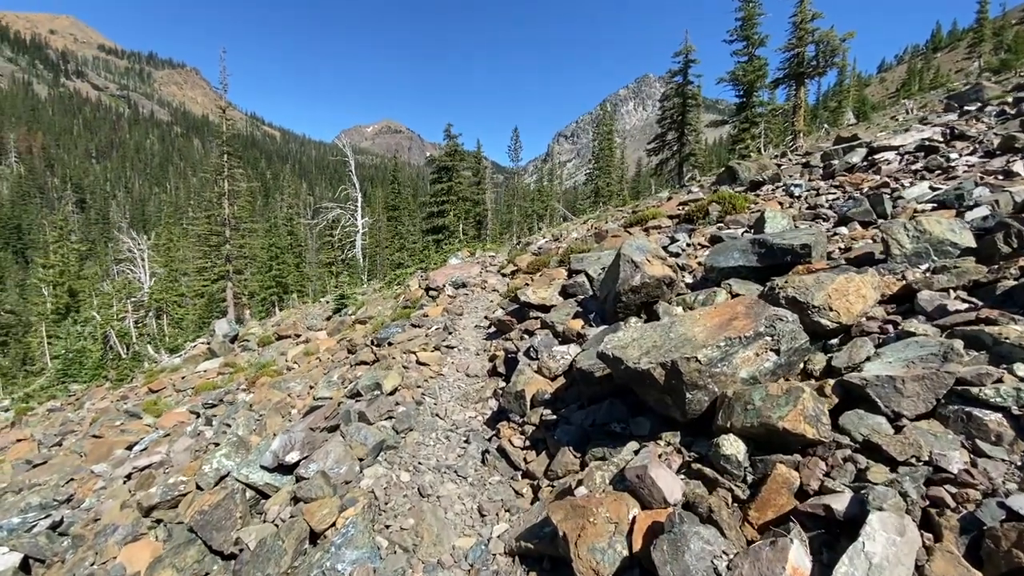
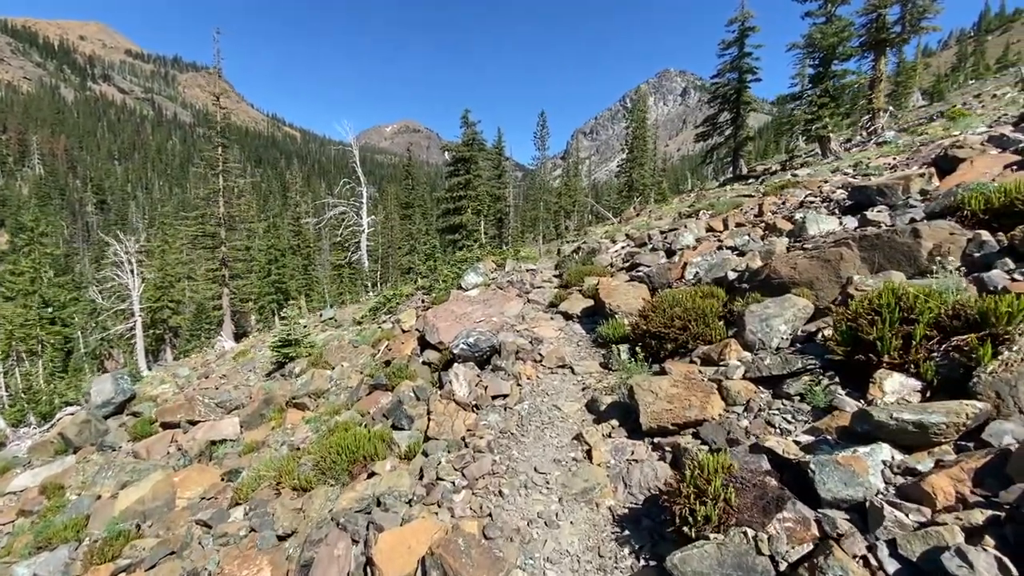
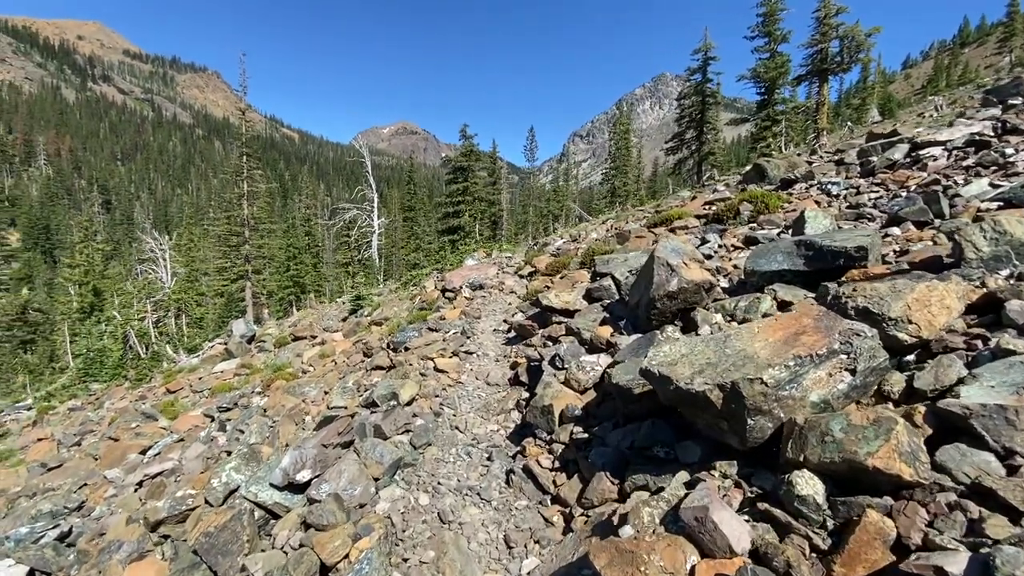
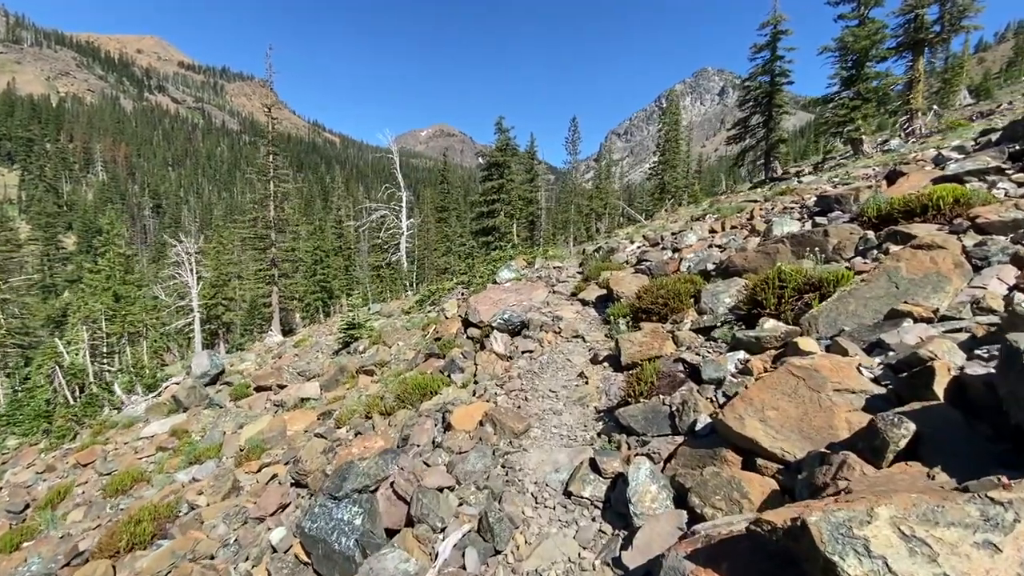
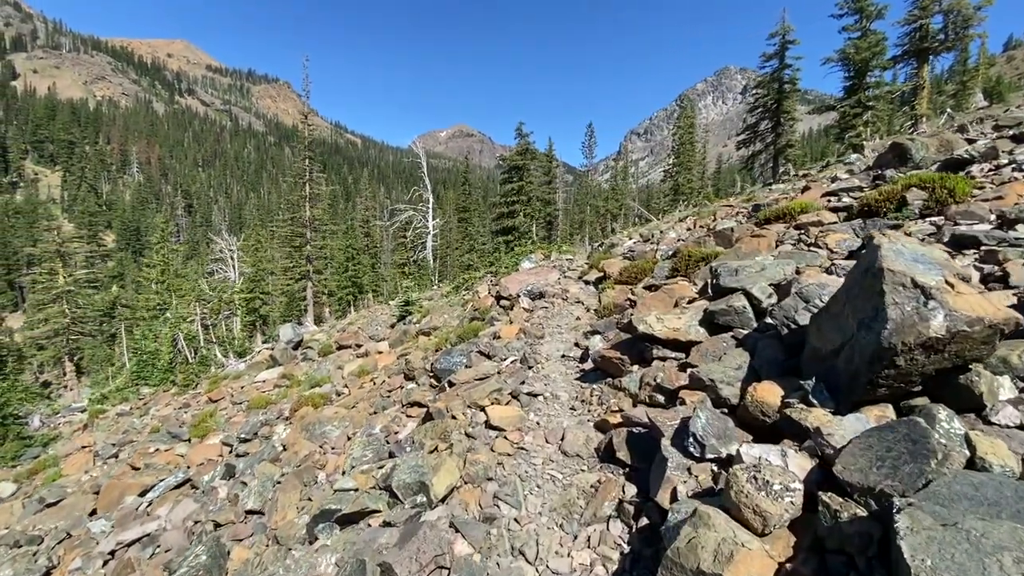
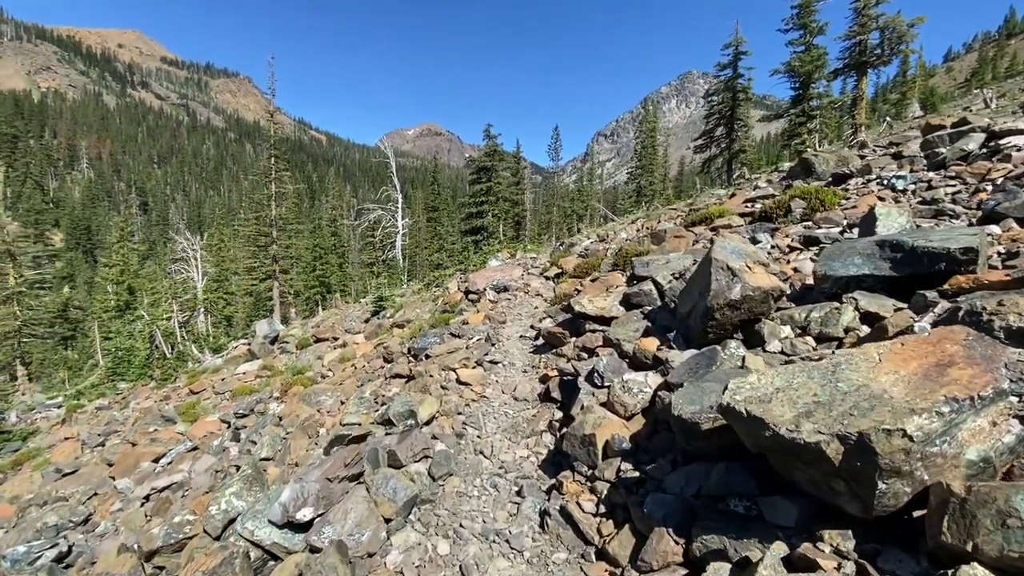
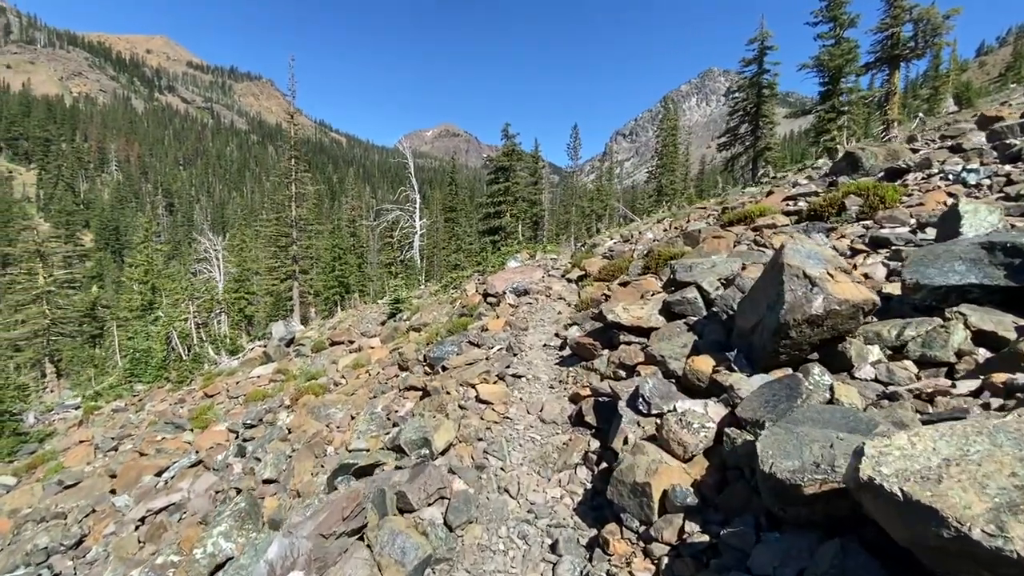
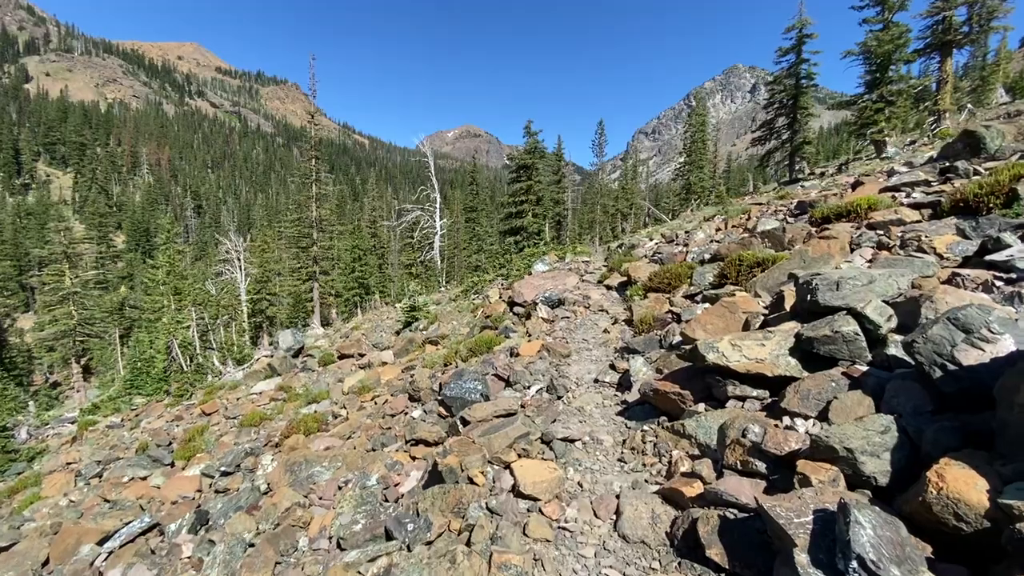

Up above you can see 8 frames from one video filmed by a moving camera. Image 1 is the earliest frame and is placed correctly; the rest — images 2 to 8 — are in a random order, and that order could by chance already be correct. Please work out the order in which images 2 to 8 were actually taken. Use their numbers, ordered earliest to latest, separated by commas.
3, 6, 7, 5, 8, 4, 2
